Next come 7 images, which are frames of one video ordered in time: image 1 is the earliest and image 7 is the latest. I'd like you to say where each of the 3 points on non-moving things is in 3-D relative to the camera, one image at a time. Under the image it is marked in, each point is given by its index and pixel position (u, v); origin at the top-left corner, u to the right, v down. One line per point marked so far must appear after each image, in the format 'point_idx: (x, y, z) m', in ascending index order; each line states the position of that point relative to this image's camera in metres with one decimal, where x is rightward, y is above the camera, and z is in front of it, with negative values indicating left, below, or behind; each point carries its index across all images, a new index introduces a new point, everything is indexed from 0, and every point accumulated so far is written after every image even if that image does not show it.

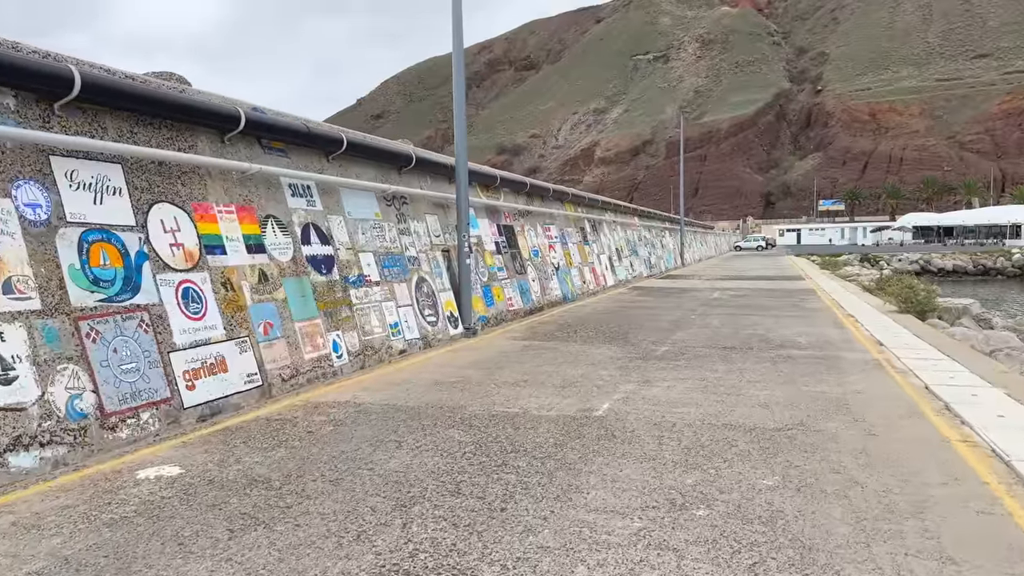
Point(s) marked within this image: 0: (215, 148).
0: (-2.5, +1.2, +6.8) m
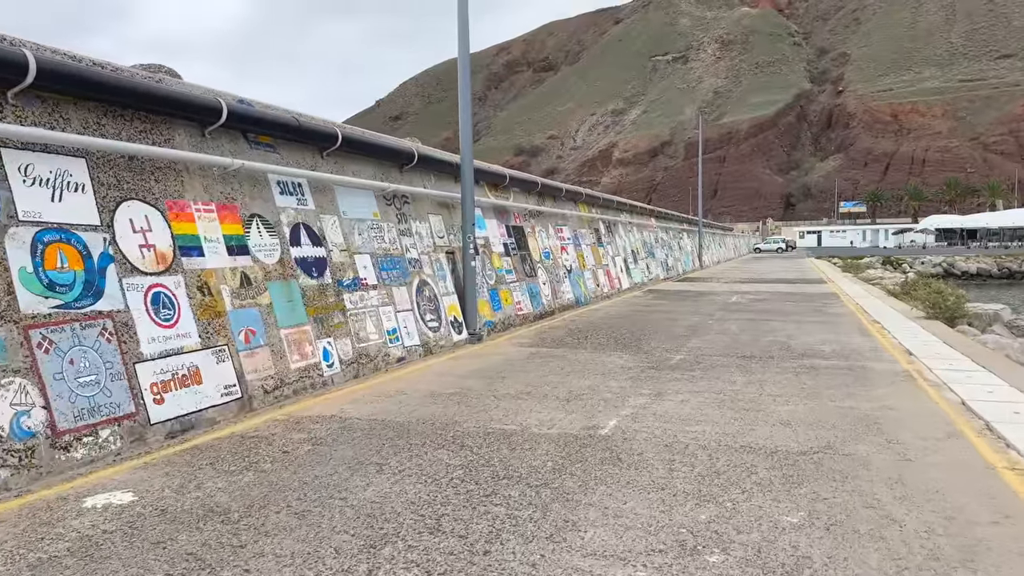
0: (-2.5, +1.2, +6.4) m
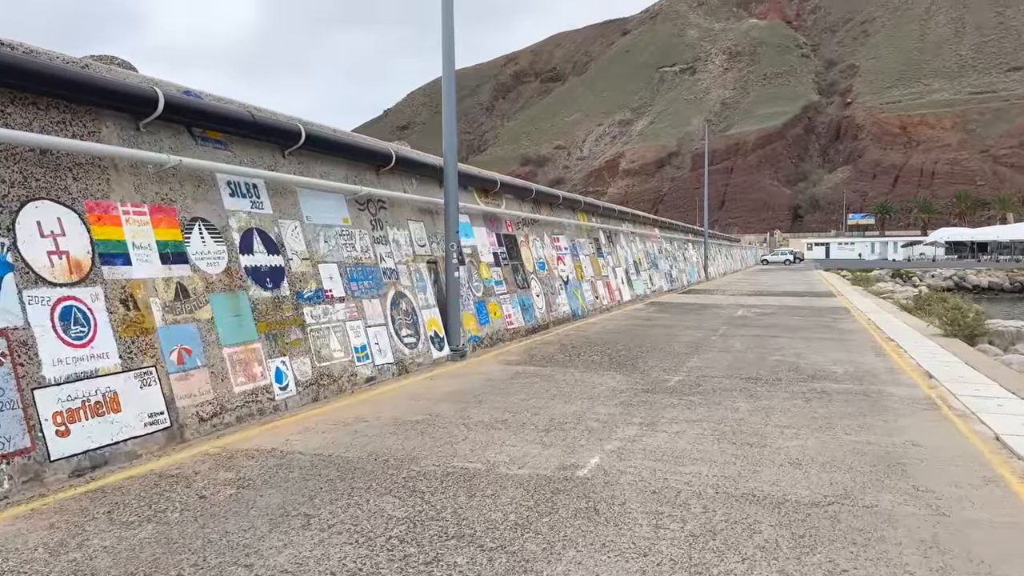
0: (-2.7, +1.1, +5.6) m
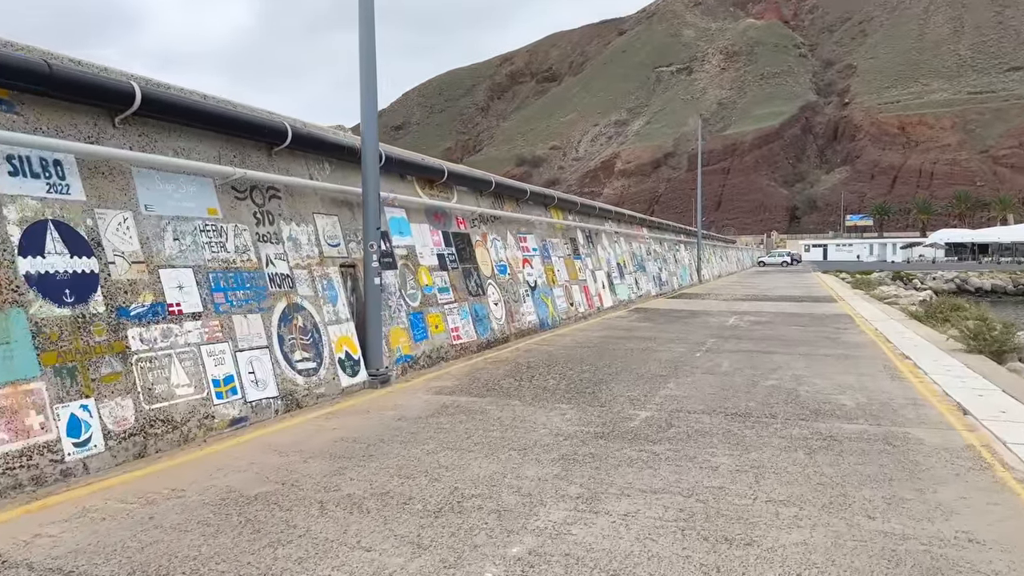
0: (-3.3, +1.0, +3.8) m
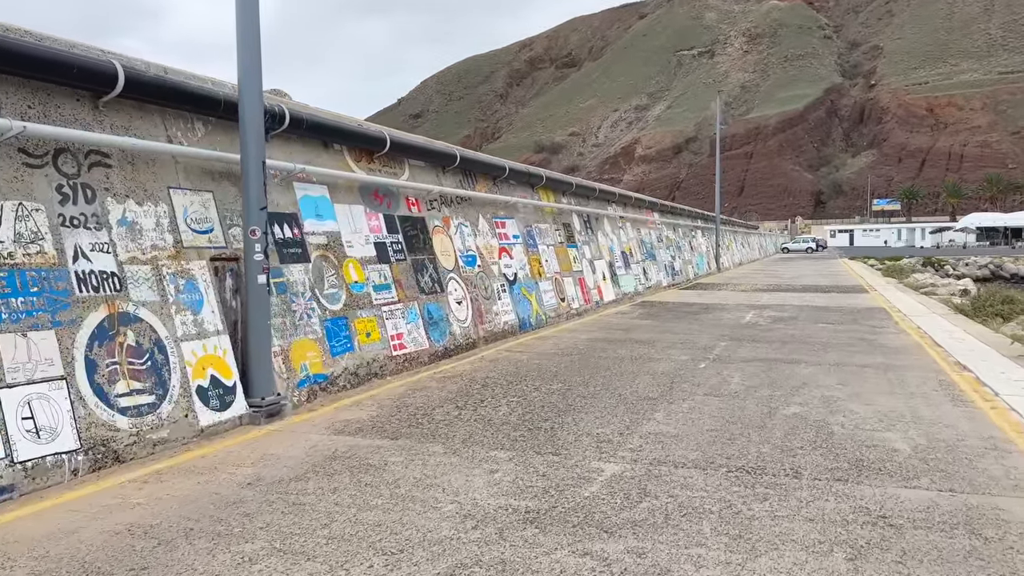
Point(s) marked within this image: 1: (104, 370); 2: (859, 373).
0: (-3.9, +0.9, +1.9) m
1: (-2.4, -0.5, +4.7) m
2: (+3.4, -0.8, +8.0) m
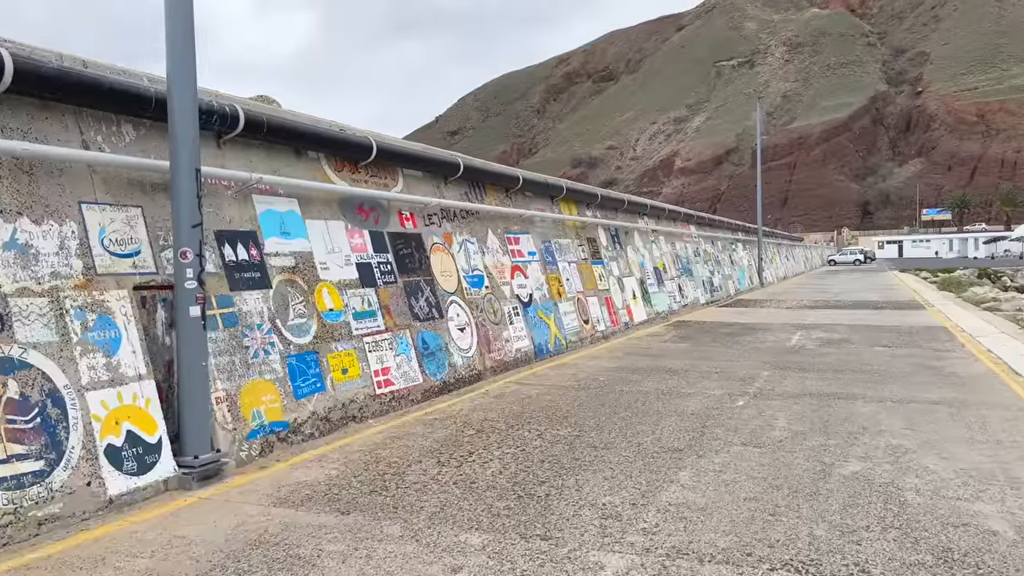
0: (-4.2, +0.8, +1.1) m
1: (-2.5, -0.7, +3.7) m
2: (+3.5, -1.0, +6.7) m
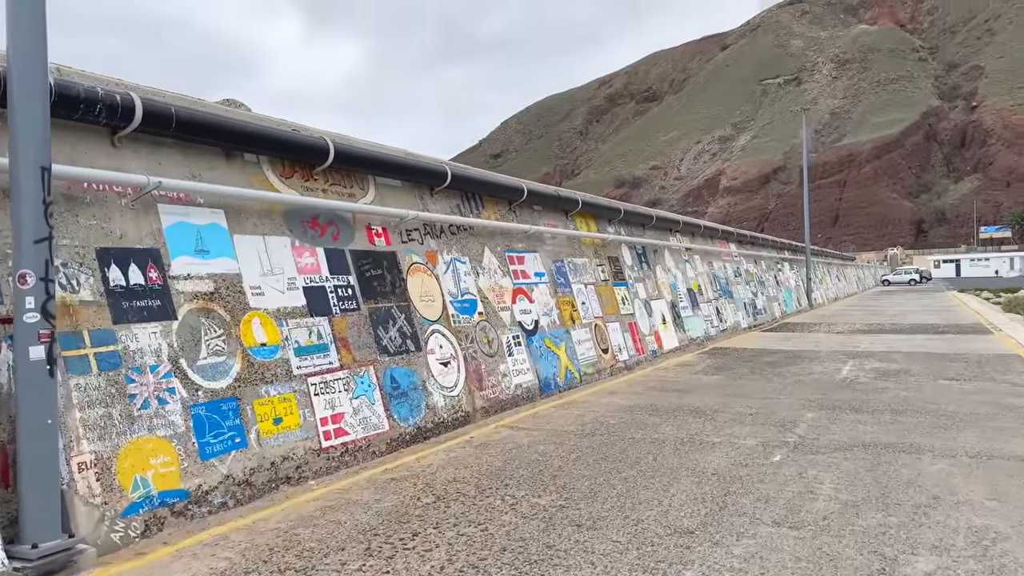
0: (-4.6, +0.7, +0.1) m
1: (-2.8, -0.8, +2.6) m
2: (+3.3, -1.2, +5.3) m
